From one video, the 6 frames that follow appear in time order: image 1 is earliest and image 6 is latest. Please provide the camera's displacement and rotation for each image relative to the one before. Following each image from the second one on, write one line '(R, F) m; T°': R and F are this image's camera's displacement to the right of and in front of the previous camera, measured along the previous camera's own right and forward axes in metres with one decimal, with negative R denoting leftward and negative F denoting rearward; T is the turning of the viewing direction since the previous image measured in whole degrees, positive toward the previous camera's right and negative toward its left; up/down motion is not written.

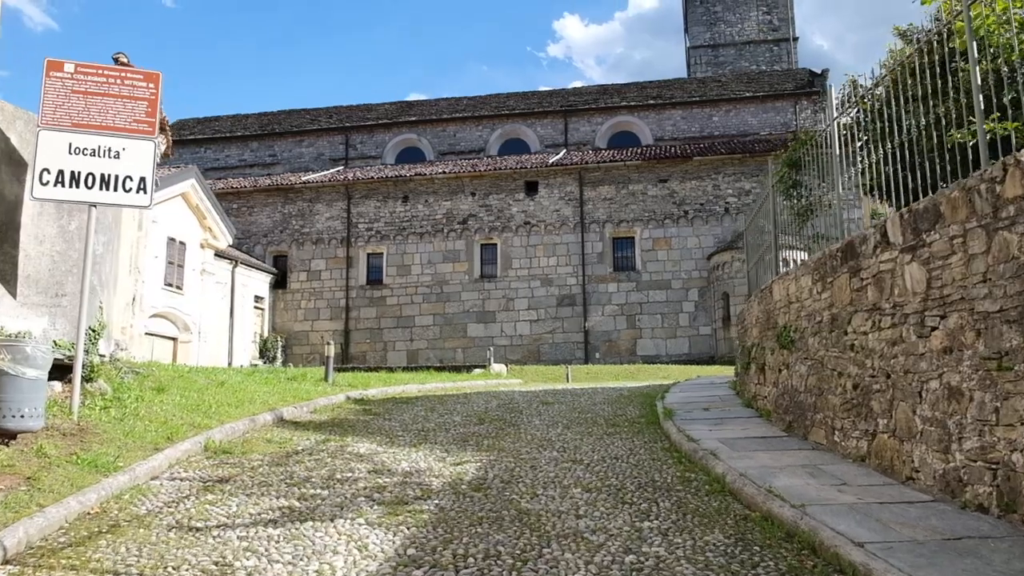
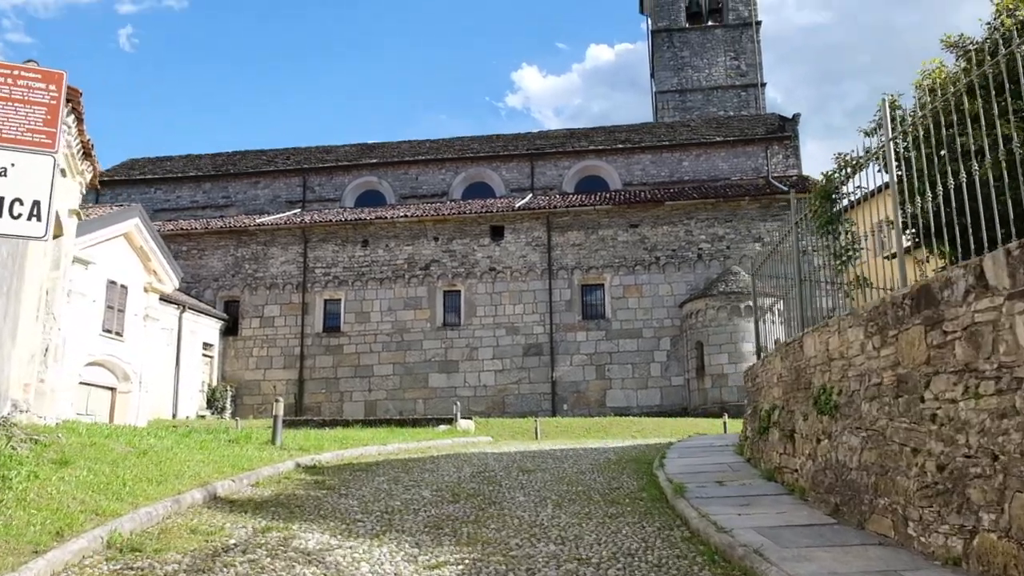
(-0.2, +1.2) m; +3°
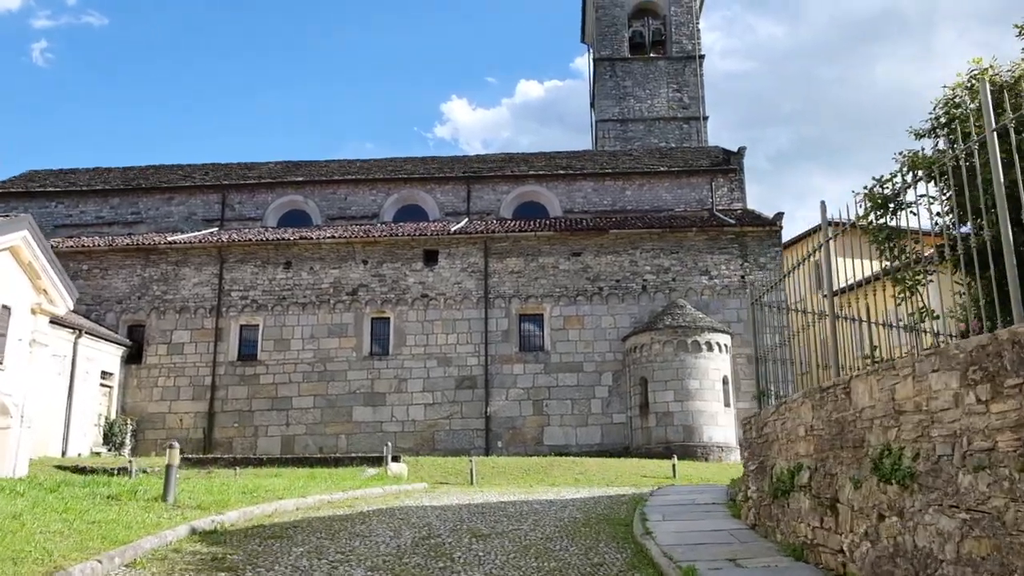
(-0.2, +1.5) m; +5°
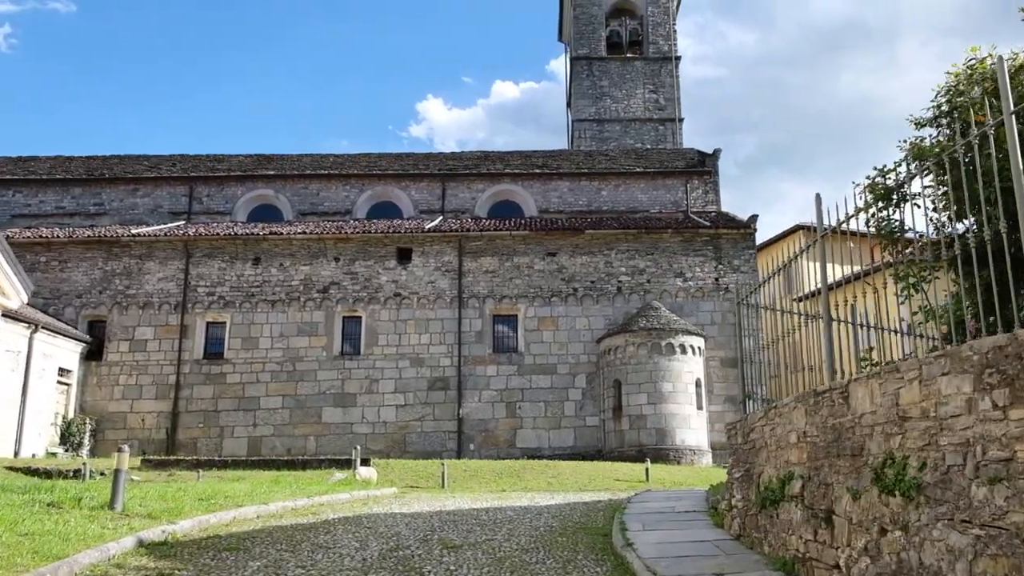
(0.0, +0.4) m; +2°
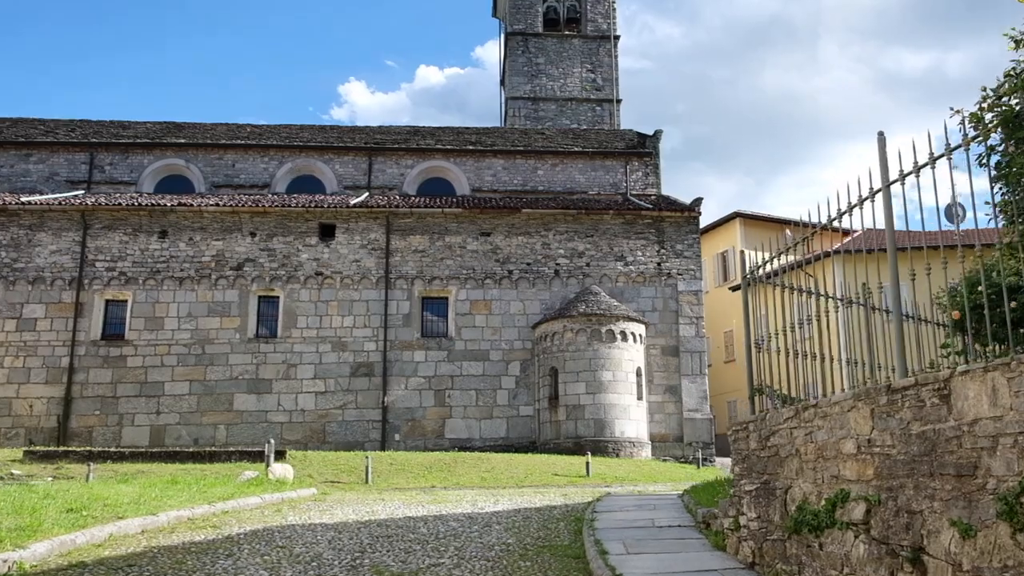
(-0.2, +1.4) m; +5°
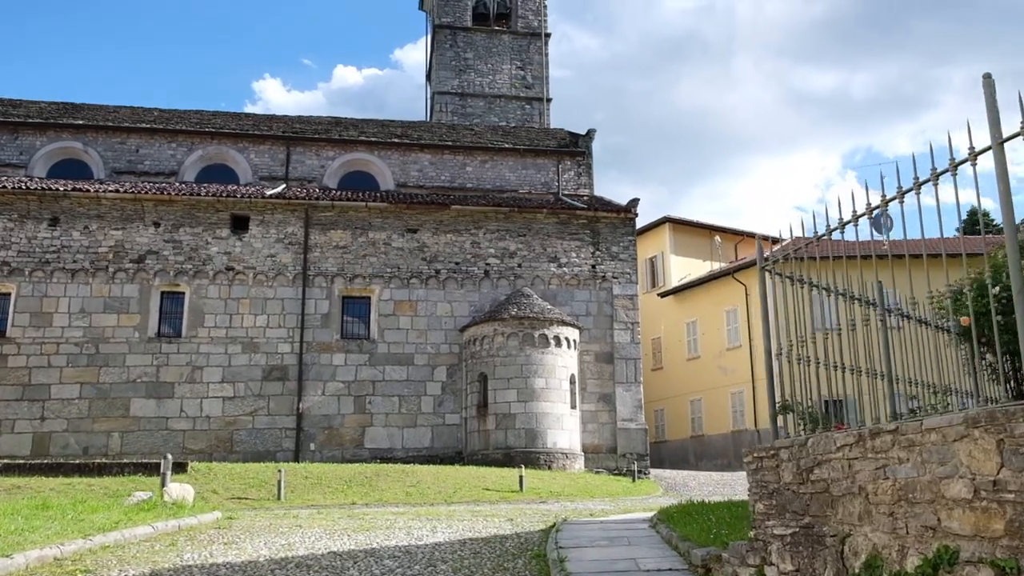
(-0.2, +1.2) m; +5°
